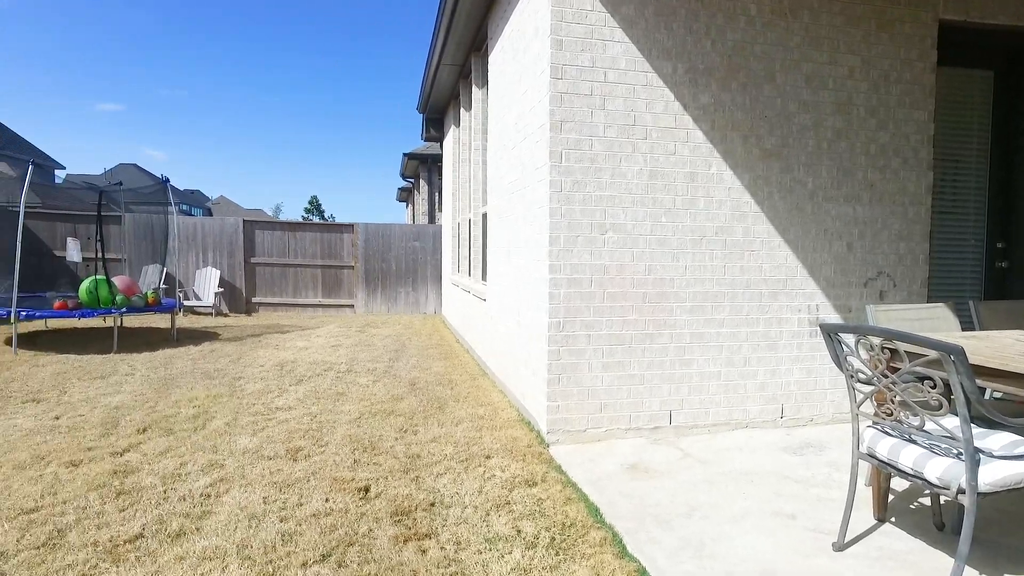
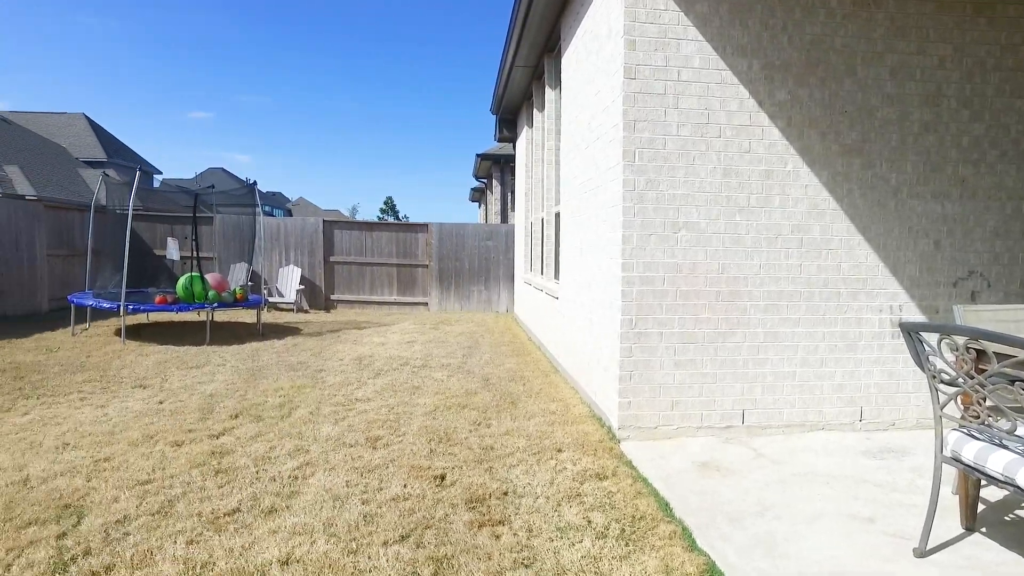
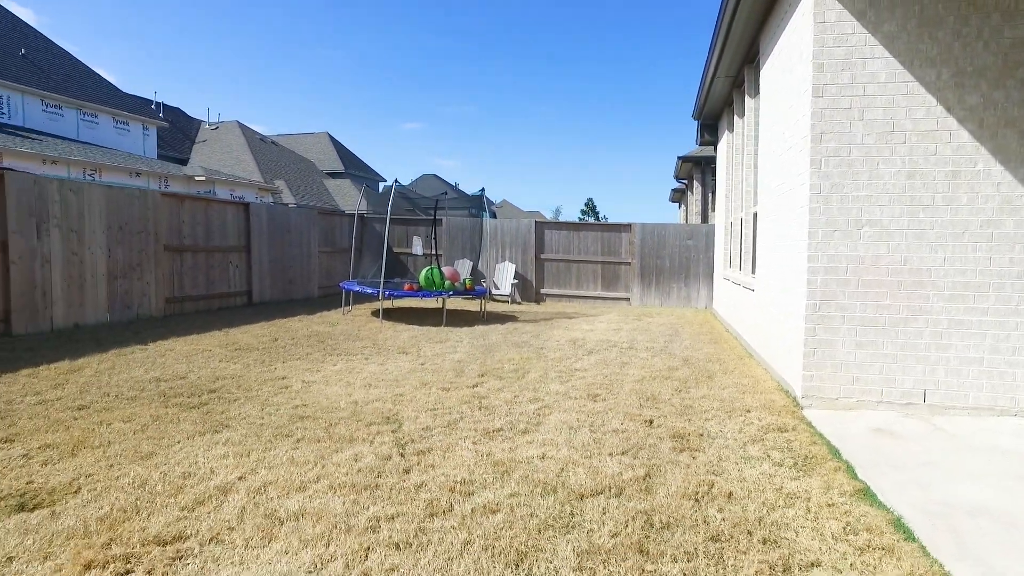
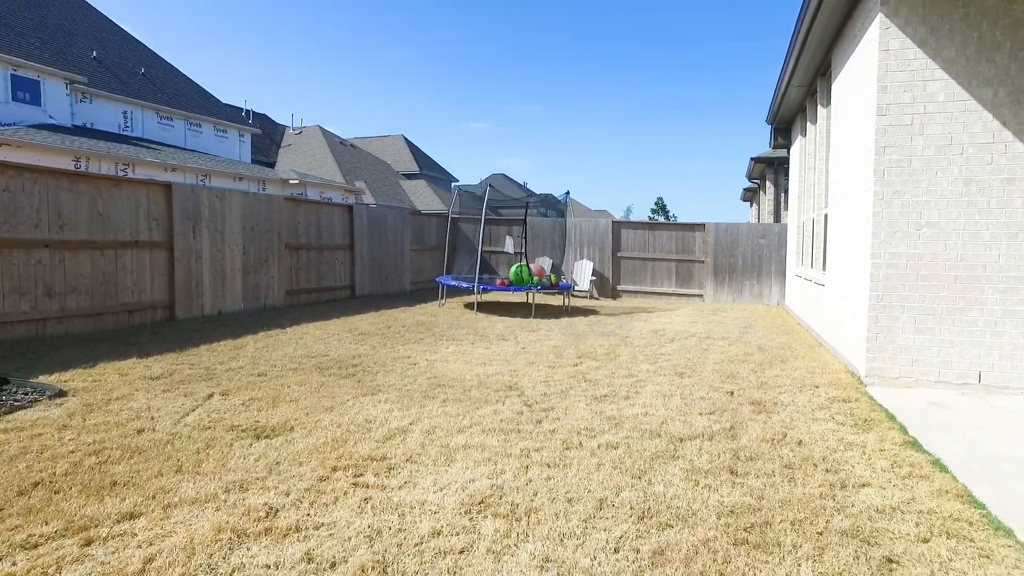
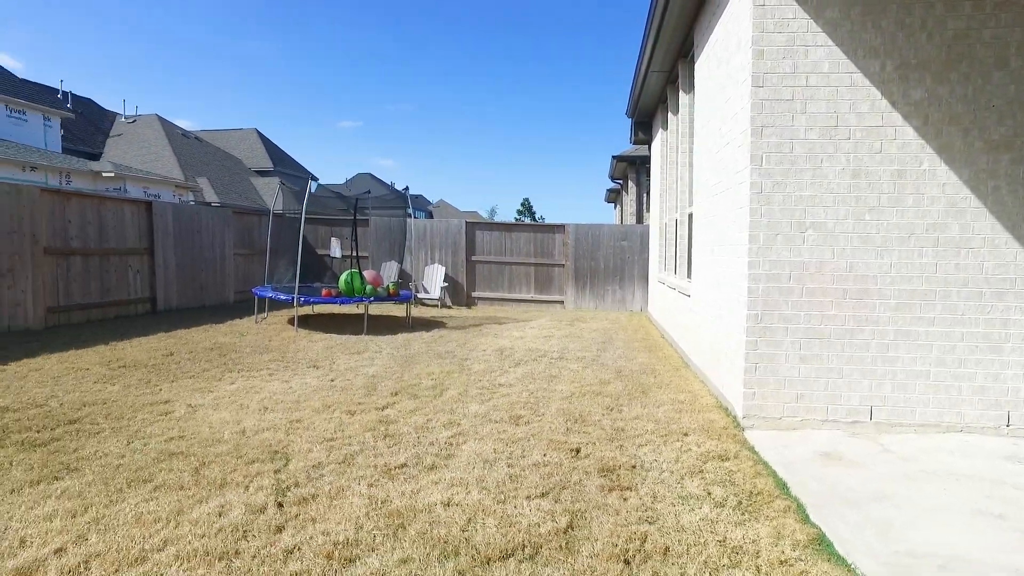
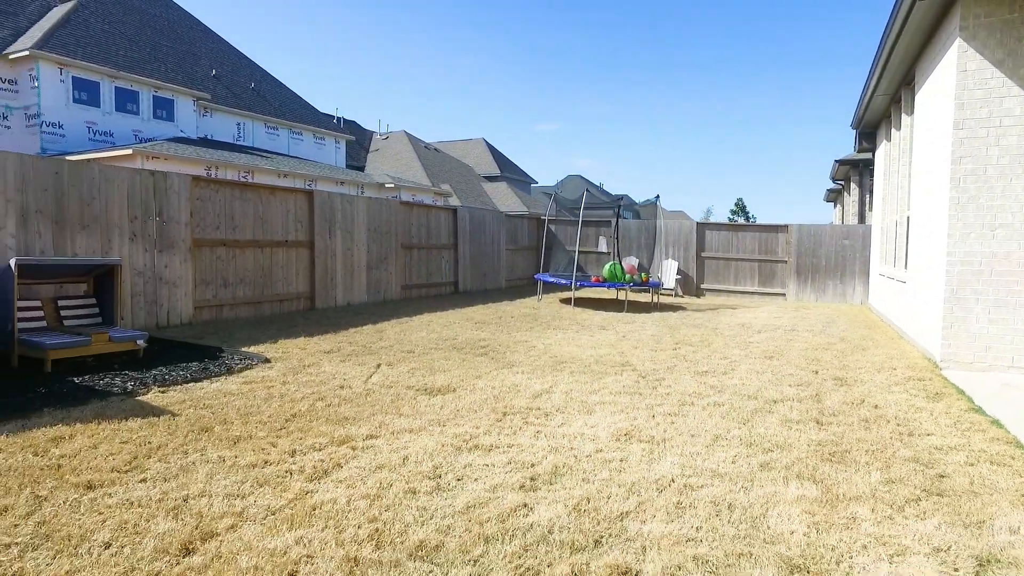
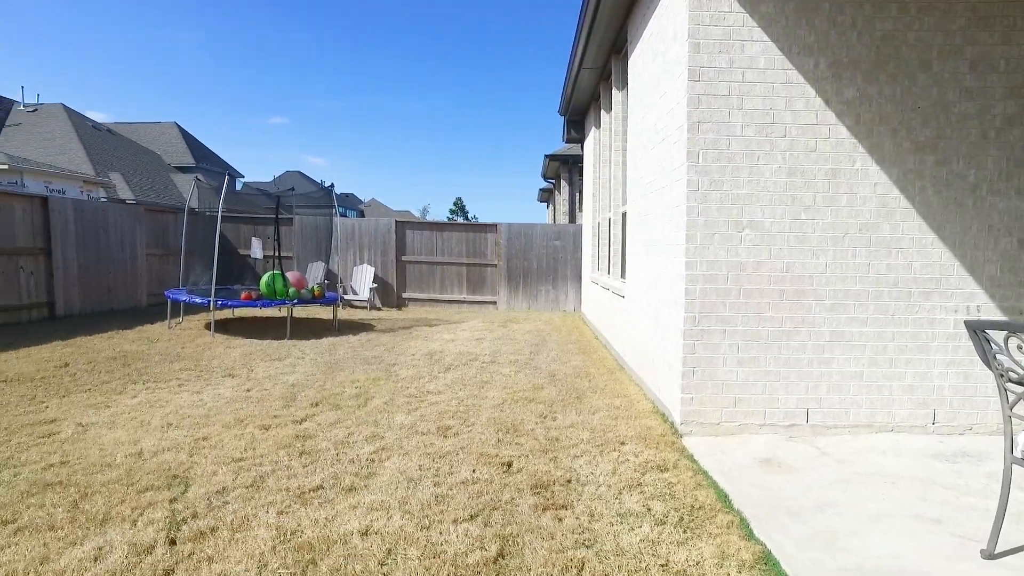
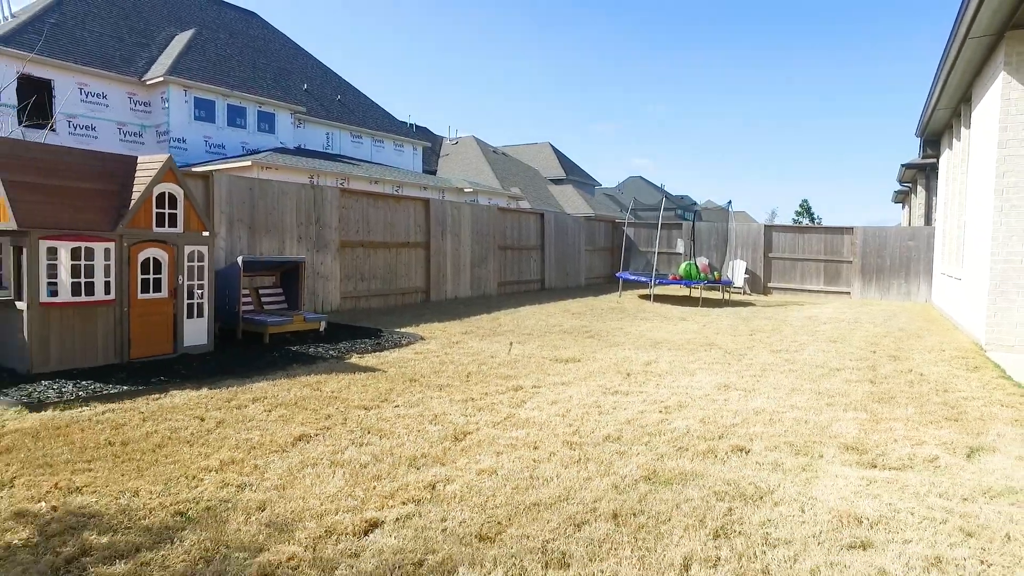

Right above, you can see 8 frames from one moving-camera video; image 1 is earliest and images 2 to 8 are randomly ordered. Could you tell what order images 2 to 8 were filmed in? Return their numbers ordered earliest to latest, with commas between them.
2, 7, 5, 3, 4, 6, 8
